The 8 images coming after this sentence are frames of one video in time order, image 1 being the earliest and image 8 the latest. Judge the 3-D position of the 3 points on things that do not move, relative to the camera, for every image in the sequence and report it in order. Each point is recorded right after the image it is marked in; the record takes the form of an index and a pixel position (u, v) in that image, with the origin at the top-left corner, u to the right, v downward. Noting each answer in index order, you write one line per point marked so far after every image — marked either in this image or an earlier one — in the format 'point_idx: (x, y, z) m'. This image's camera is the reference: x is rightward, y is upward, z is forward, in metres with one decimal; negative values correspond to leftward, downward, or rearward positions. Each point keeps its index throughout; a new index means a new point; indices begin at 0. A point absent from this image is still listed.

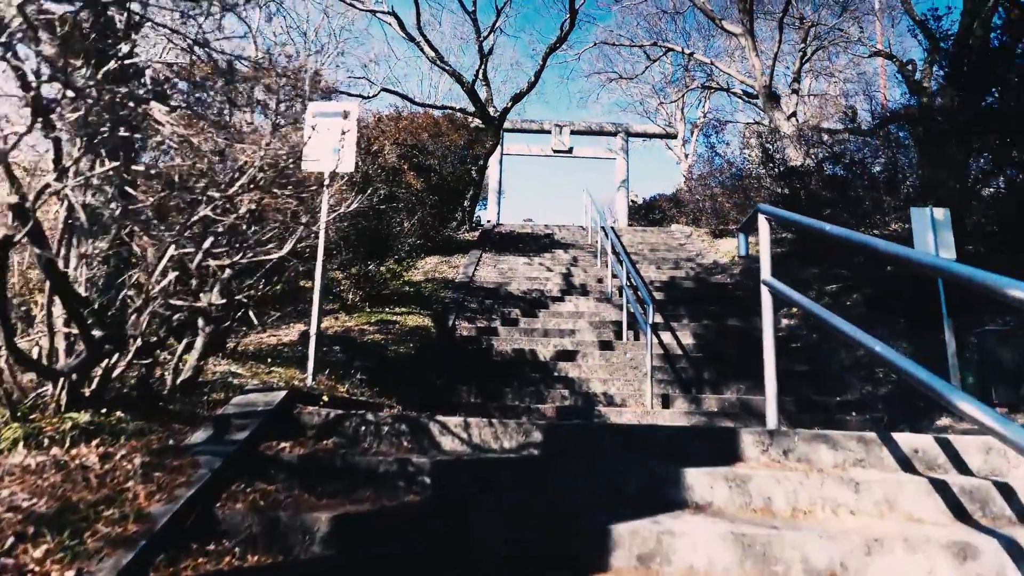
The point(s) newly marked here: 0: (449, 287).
0: (-0.7, 0.0, +8.5) m
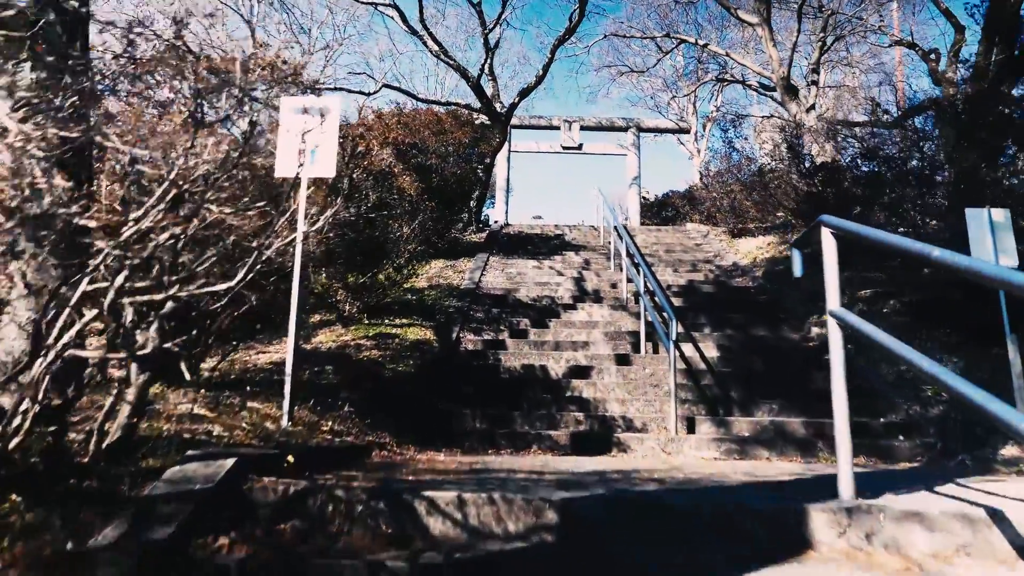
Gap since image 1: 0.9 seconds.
0: (-0.6, -0.1, +8.0) m
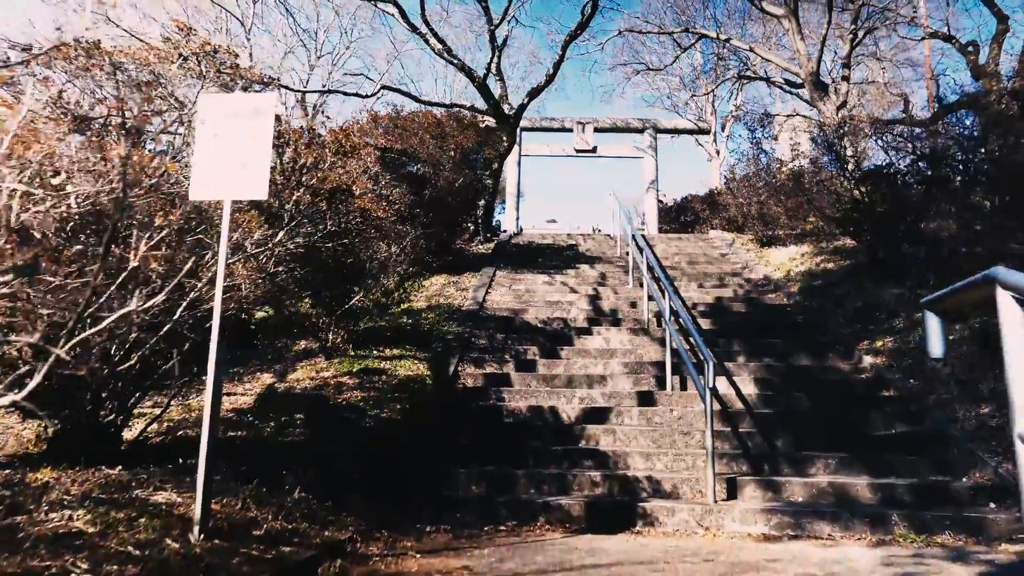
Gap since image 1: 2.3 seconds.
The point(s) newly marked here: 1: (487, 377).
0: (-0.5, -0.3, +7.2) m
1: (-0.2, -0.6, +5.7) m
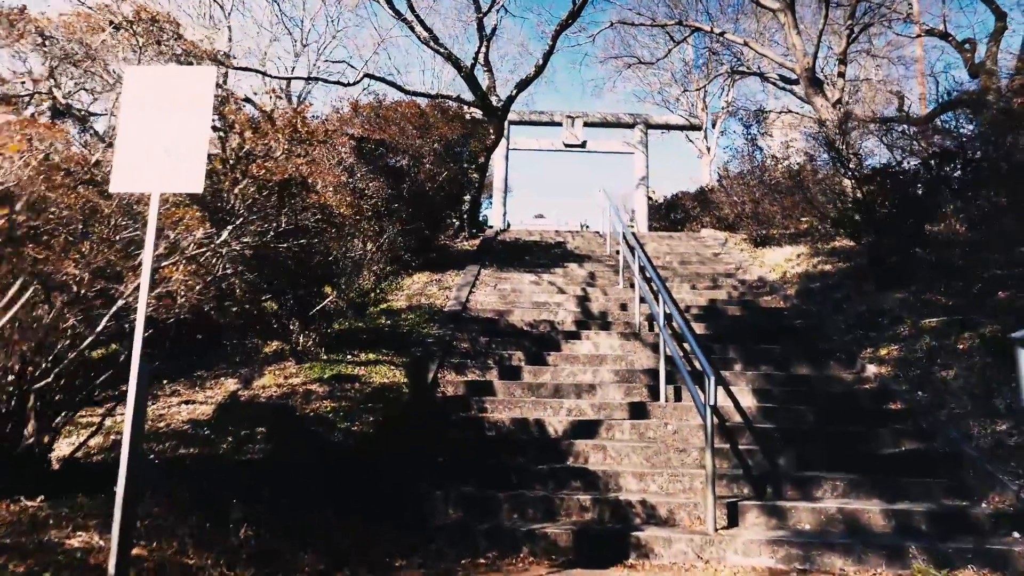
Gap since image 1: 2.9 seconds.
0: (-0.7, -0.3, +6.8) m
1: (-0.3, -0.7, +5.3) m
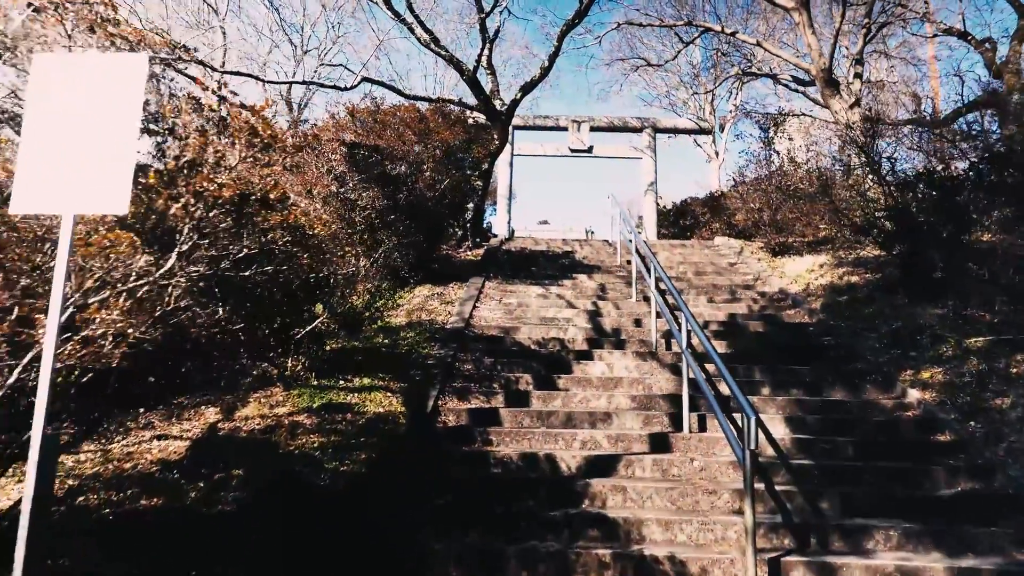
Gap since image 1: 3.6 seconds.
0: (-0.6, -0.4, +6.3) m
1: (-0.2, -0.8, +4.9) m
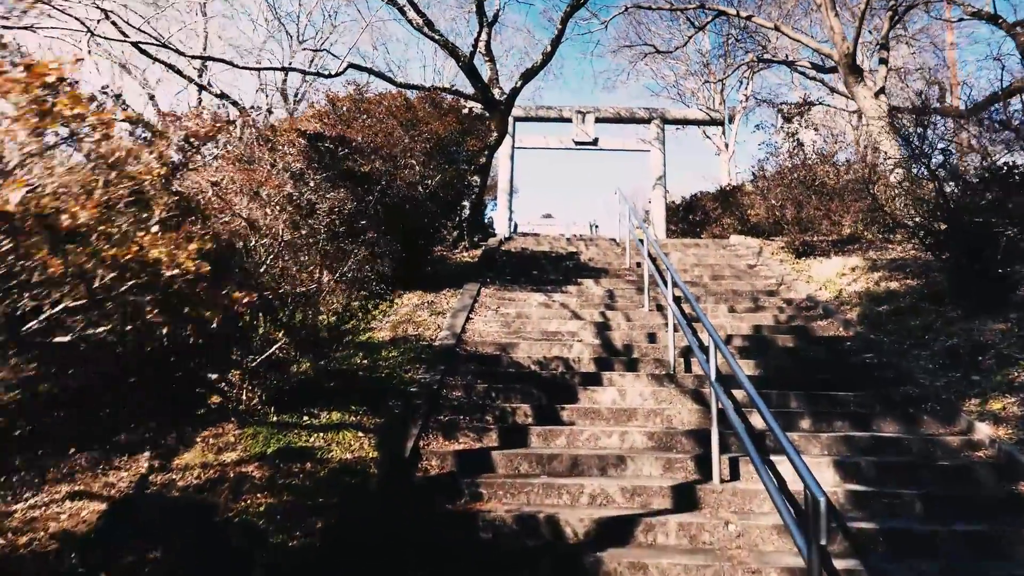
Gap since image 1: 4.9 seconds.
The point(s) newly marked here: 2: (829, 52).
0: (-0.6, -0.5, +5.5) m
1: (-0.3, -0.9, +4.1) m
2: (+4.9, +3.6, +12.0) m
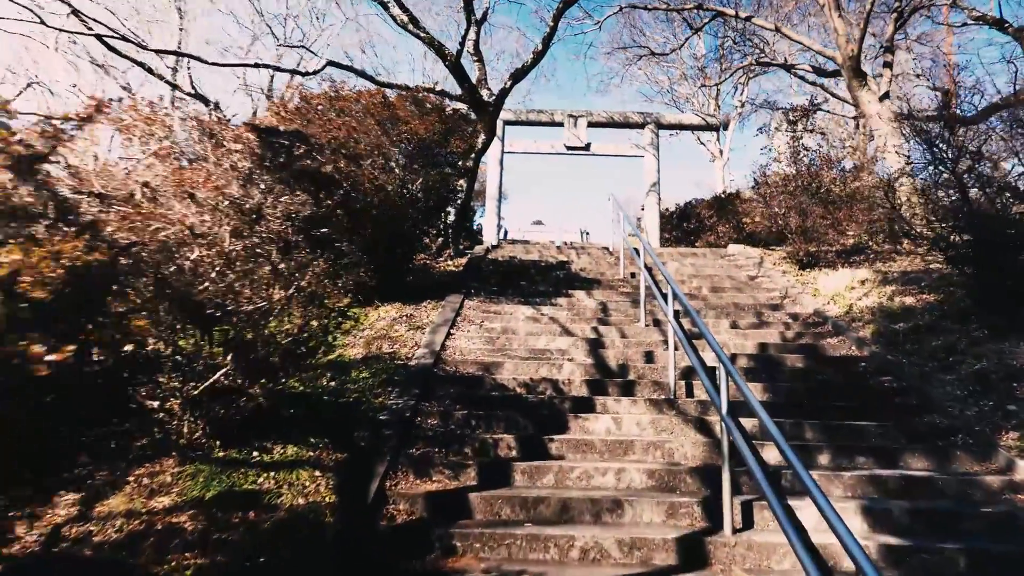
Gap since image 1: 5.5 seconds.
0: (-0.7, -0.6, +5.0) m
1: (-0.4, -1.0, +3.5) m
2: (+4.7, +3.4, +11.6) m
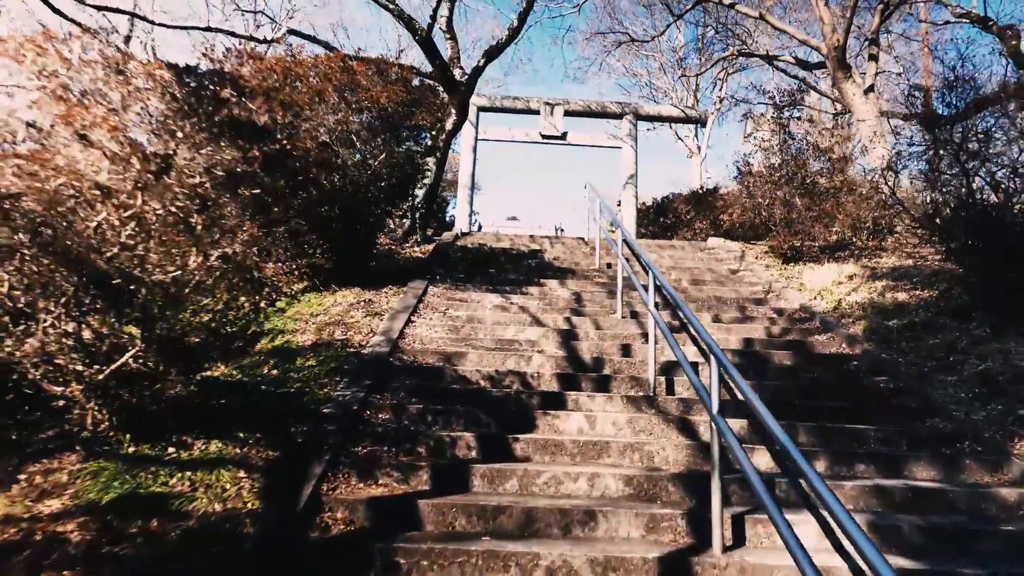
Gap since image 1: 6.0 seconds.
0: (-1.0, -0.5, +4.5) m
1: (-0.5, -0.8, +3.0) m
2: (+4.4, +3.5, +11.2) m
